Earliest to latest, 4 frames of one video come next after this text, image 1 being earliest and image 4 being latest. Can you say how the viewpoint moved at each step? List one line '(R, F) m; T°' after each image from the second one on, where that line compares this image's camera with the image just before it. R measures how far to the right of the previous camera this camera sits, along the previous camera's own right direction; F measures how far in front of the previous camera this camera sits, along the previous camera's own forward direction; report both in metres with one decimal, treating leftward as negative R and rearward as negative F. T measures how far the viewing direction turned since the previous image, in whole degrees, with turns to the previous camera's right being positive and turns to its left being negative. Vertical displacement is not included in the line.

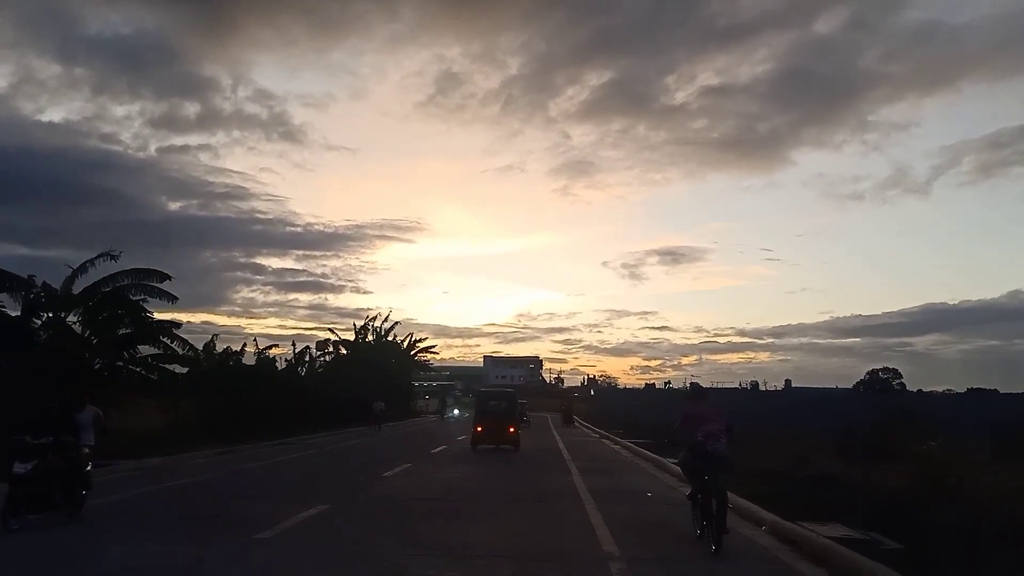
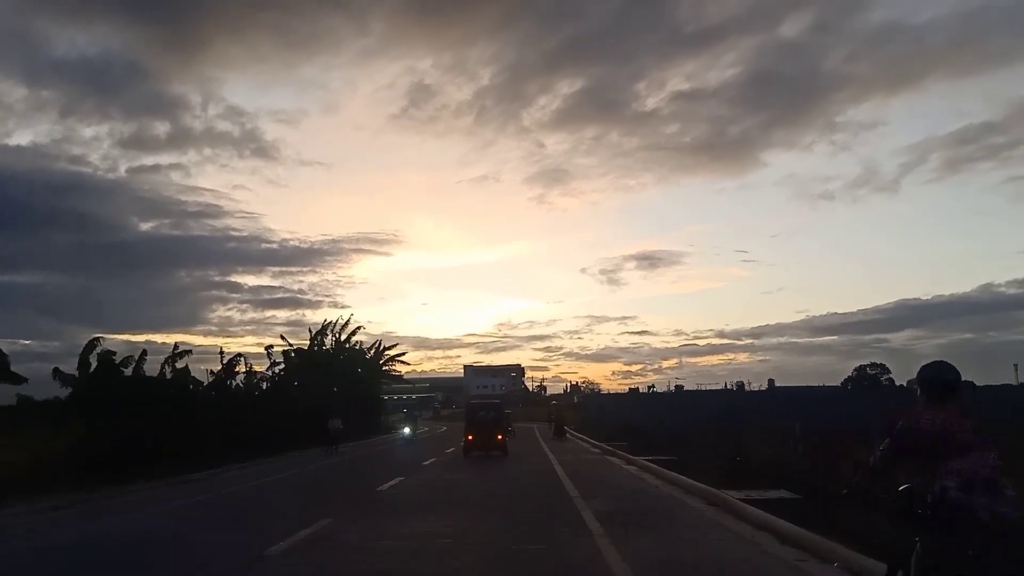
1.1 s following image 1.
(0.0, +3.6) m; +2°
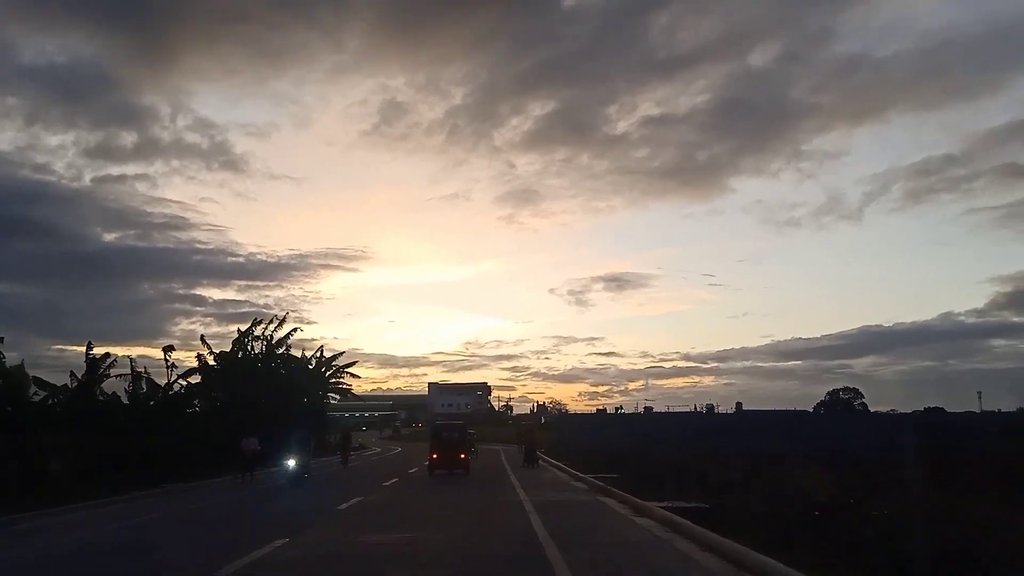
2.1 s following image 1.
(+0.1, +3.9) m; +2°
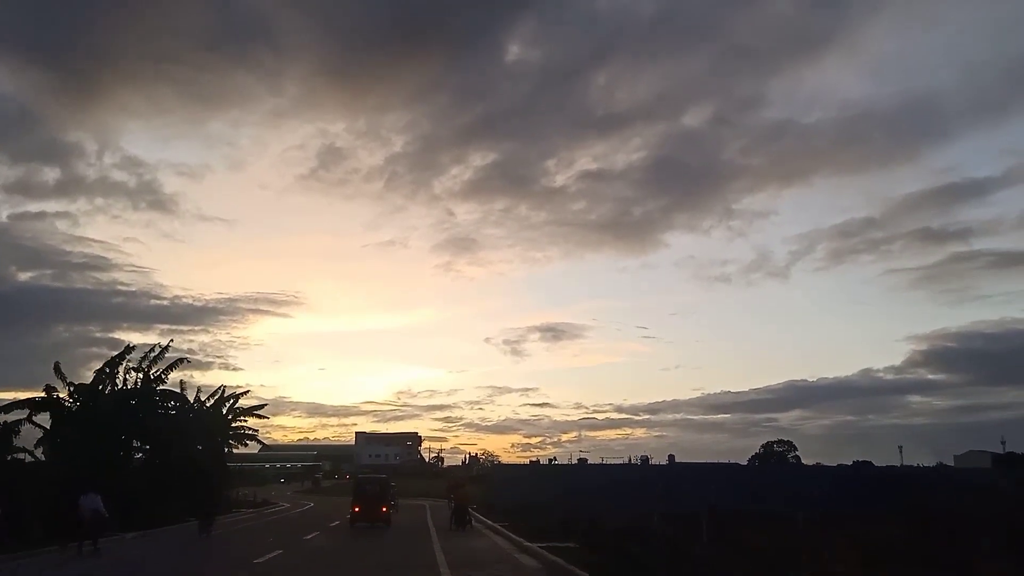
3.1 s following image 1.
(+0.1, +3.1) m; +5°
